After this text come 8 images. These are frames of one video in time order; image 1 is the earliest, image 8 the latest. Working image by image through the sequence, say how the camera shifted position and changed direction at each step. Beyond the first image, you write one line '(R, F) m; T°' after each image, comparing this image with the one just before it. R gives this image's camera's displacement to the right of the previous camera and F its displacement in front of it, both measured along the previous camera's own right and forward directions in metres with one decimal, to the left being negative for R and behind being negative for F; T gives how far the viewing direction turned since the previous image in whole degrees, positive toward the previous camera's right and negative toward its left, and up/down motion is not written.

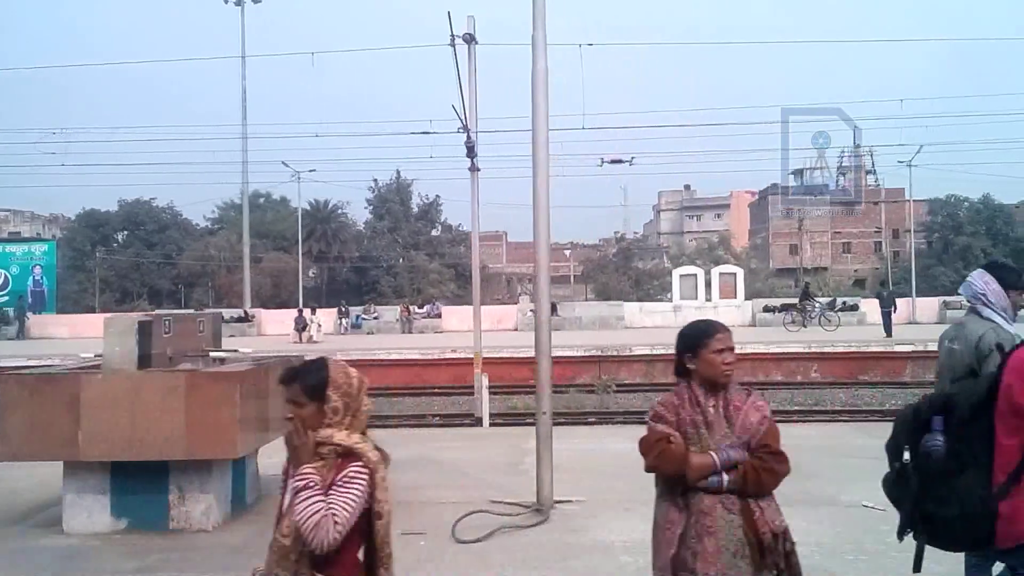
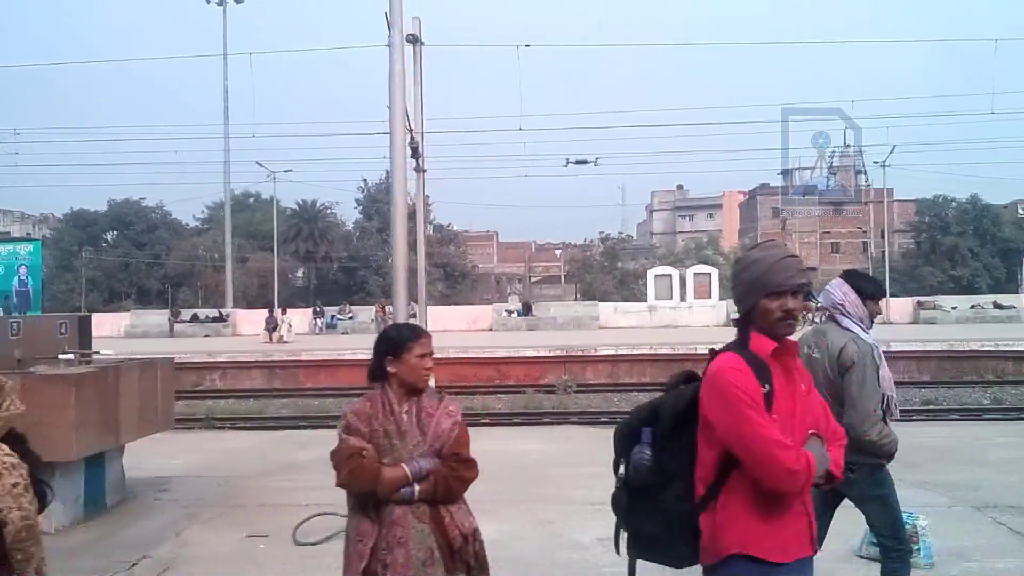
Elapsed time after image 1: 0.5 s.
(+1.2, -0.1) m; 0°
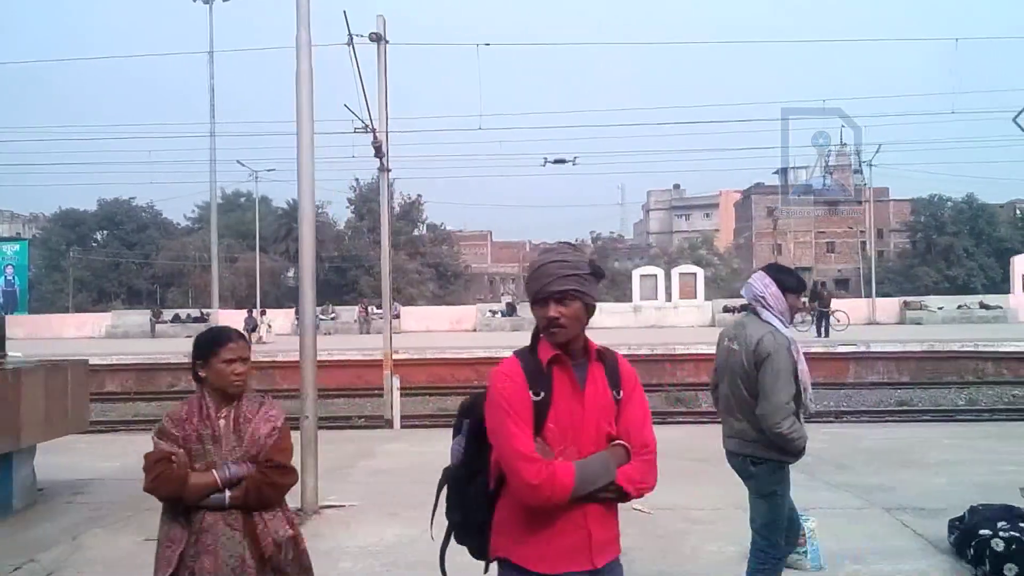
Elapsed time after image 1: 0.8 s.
(+0.7, +0.2) m; 0°
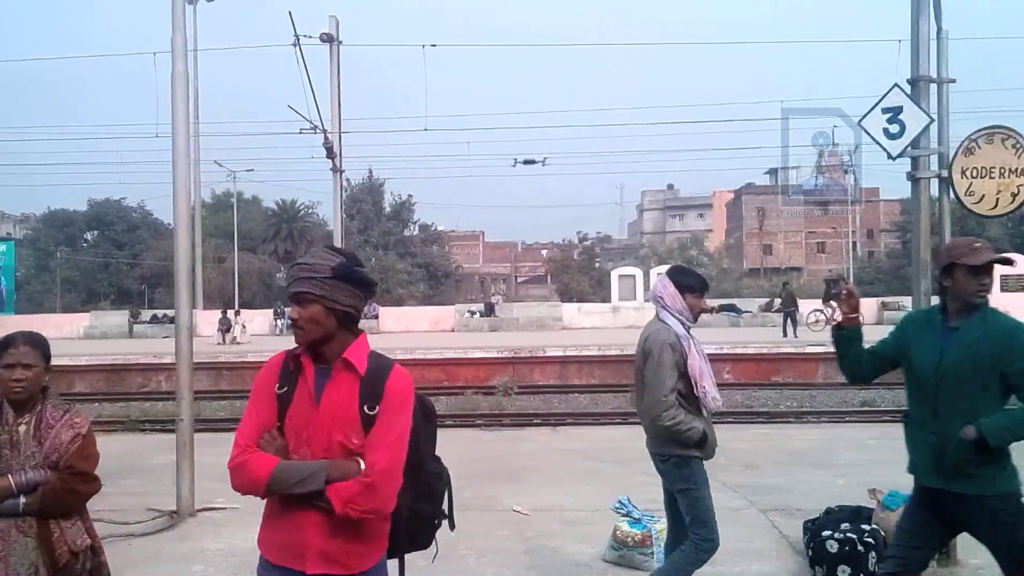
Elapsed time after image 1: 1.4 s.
(+1.0, 0.0) m; 0°
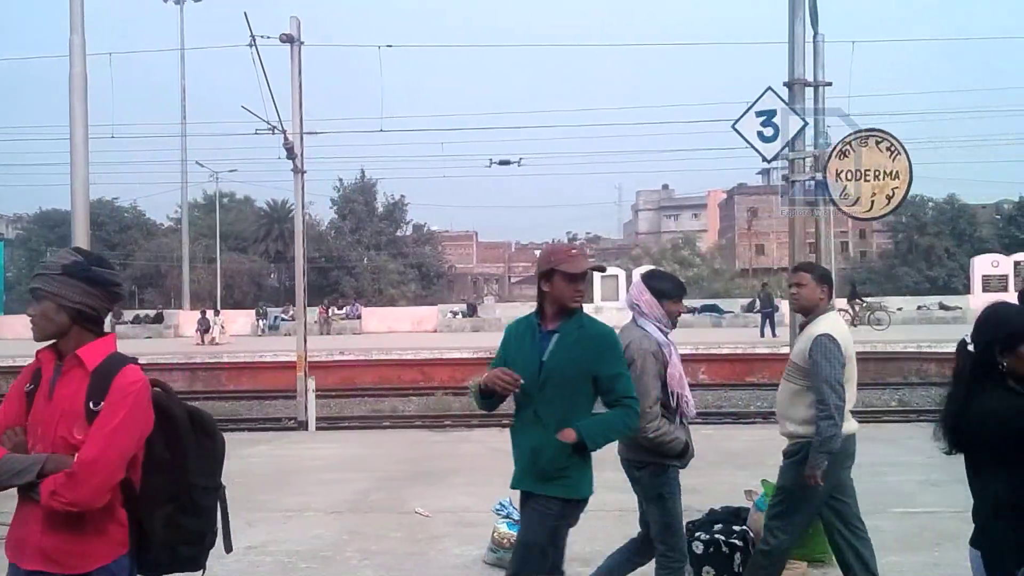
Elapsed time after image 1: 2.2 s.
(+0.8, 0.0) m; 0°
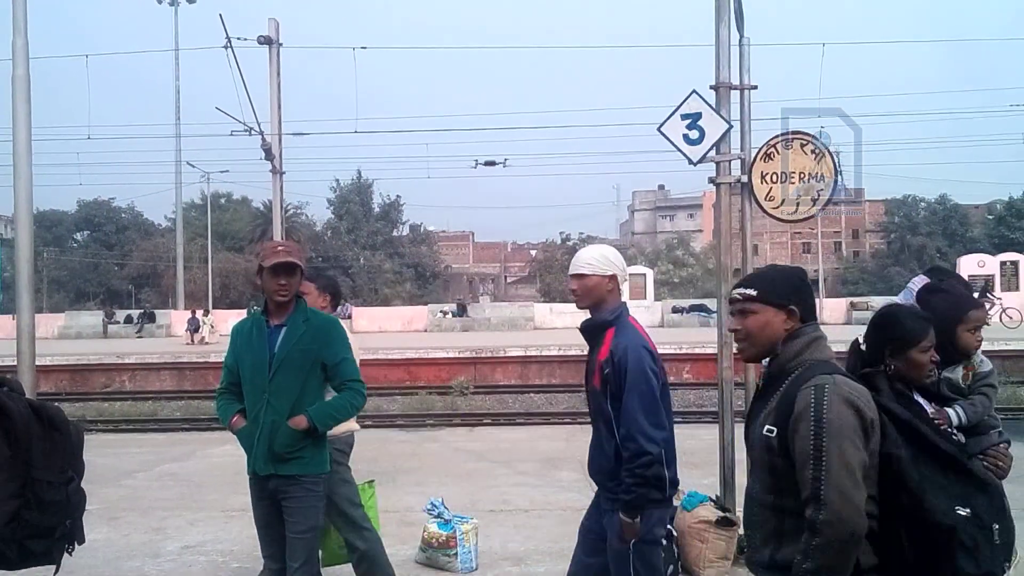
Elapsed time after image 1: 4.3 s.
(+0.5, -0.1) m; 0°
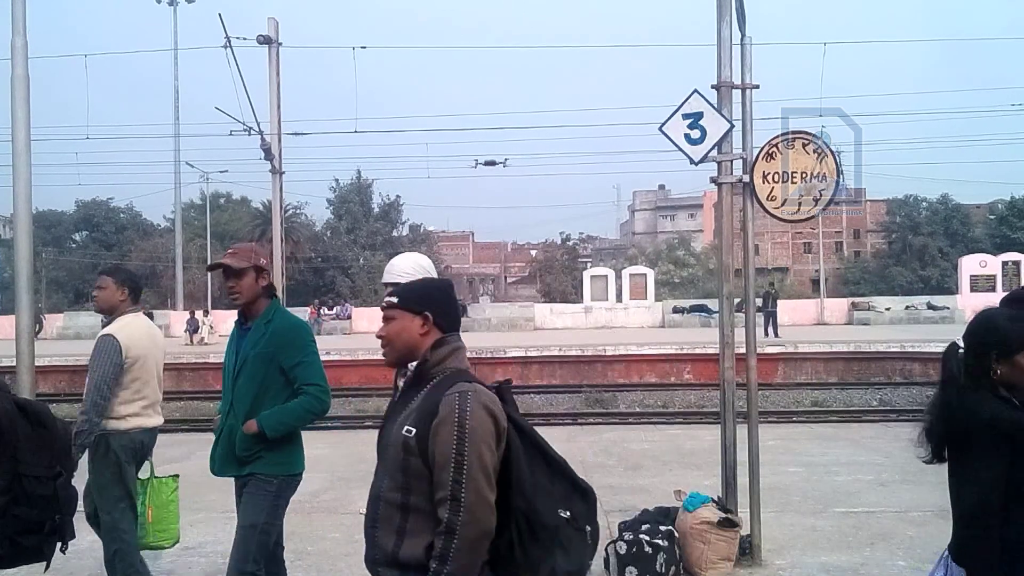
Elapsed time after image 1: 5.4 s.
(0.0, 0.0) m; 0°
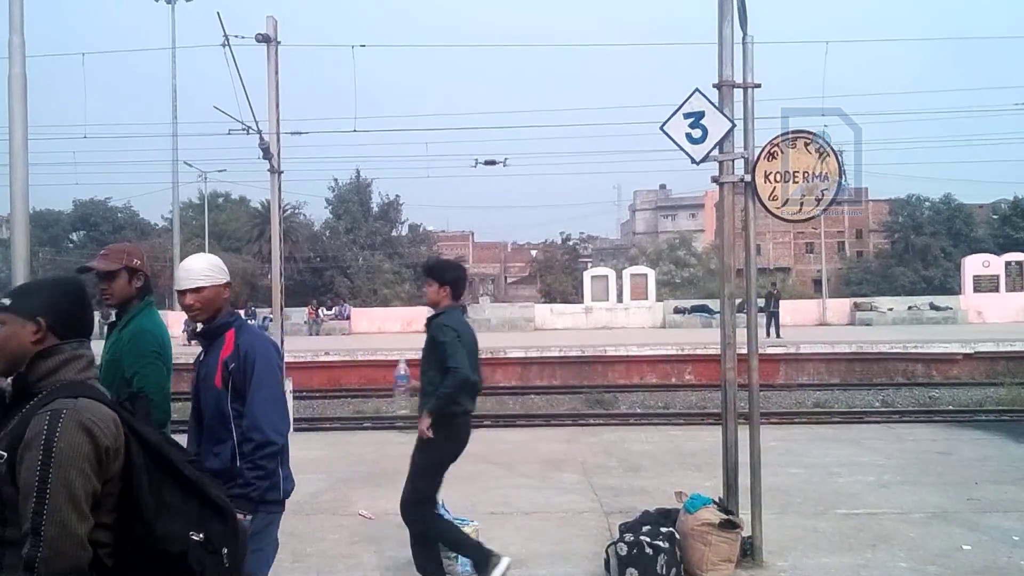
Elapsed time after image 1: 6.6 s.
(0.0, 0.0) m; 0°
